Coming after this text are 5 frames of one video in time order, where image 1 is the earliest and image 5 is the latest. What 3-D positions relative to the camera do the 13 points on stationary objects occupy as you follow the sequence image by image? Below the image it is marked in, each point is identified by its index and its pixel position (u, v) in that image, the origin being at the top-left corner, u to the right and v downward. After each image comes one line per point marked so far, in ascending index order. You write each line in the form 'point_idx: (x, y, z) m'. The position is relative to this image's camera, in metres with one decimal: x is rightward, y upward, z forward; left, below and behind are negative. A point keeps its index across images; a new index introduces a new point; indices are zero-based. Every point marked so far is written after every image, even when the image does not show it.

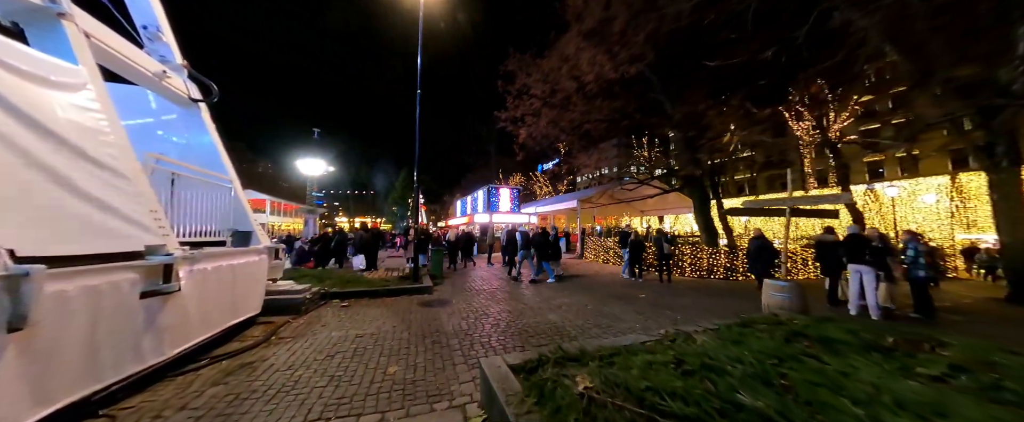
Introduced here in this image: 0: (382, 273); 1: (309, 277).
0: (-3.8, -1.8, +8.3) m
1: (-5.7, -1.9, +7.9) m
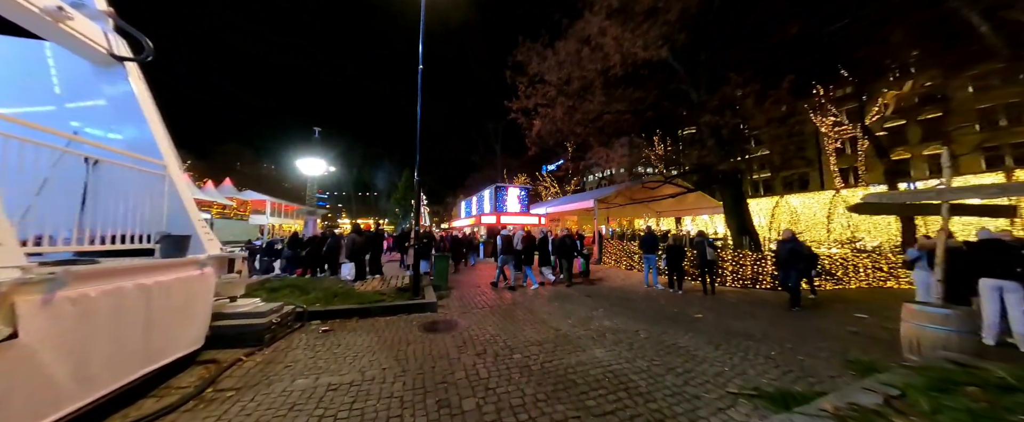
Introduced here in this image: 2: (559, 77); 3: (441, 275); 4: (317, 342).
0: (-3.4, -1.8, +7.1) m
1: (-5.2, -1.9, +6.7) m
2: (+2.0, +5.6, +12.1) m
3: (-1.9, -1.7, +7.4) m
4: (-2.9, -1.9, +4.2) m
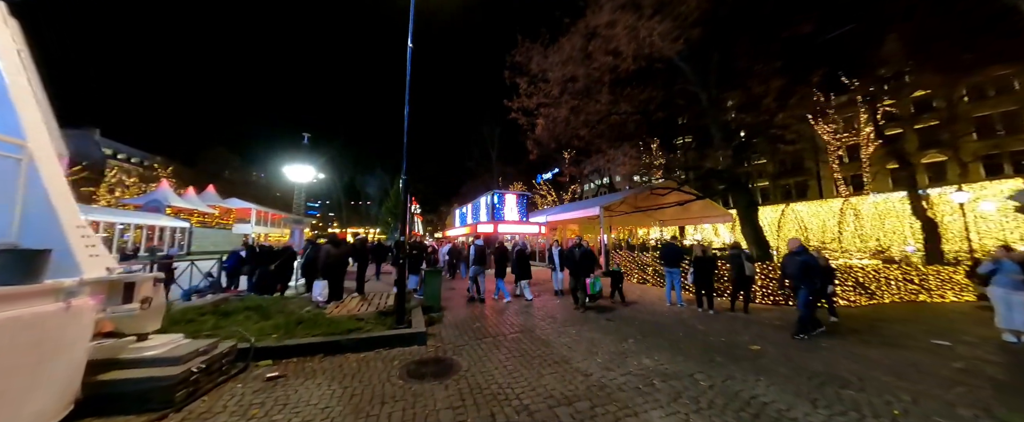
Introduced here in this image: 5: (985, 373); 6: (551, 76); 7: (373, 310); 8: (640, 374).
0: (-3.3, -2.0, +5.9) m
1: (-5.1, -2.0, +5.4) m
2: (+2.0, +5.3, +11.2) m
3: (-1.8, -1.8, +6.3) m
4: (-2.7, -2.0, +3.0) m
5: (+6.1, -2.1, +3.7) m
6: (+1.6, +5.4, +11.5) m
7: (-2.7, -2.0, +5.5) m
8: (+1.5, -1.9, +3.3) m
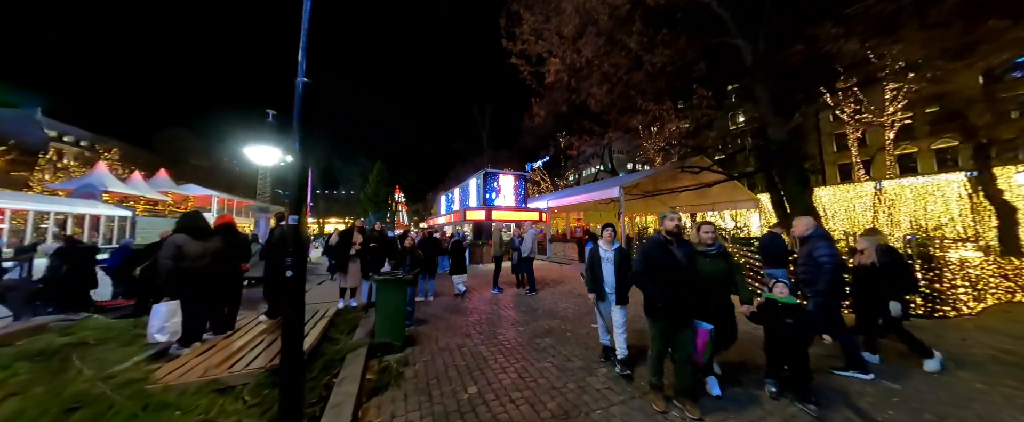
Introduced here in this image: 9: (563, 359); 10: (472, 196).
0: (-3.0, -1.5, +3.1) m
1: (-4.8, -1.6, +2.7) m
2: (+2.1, +6.0, +8.4) m
3: (-1.5, -1.4, +3.6) m
4: (-2.4, -1.6, +0.3) m
5: (+6.4, -1.7, +1.3) m
6: (+1.6, +6.1, +8.7) m
7: (-2.5, -1.5, +2.9) m
8: (+1.8, -1.5, +0.8) m
9: (+0.6, -1.7, +3.4) m
10: (-2.7, +1.0, +19.5) m
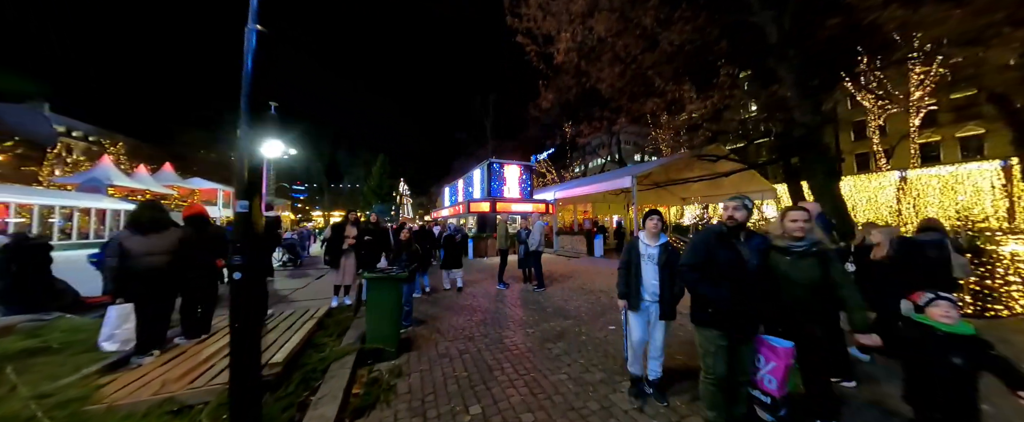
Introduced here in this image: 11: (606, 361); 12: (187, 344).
0: (-2.9, -1.4, +2.8) m
1: (-4.7, -1.5, +2.3) m
2: (+2.2, +6.2, +7.8) m
3: (-1.4, -1.2, +3.2) m
4: (-2.3, -1.6, -0.1) m
5: (+6.5, -1.6, +0.8) m
6: (+1.7, +6.3, +8.0) m
7: (-2.4, -1.4, +2.5) m
8: (+1.9, -1.5, +0.3) m
9: (+0.7, -1.6, +3.0) m
10: (-2.4, +1.5, +19.1) m
11: (+1.0, -1.6, +3.1) m
12: (-3.5, -1.4, +3.2) m
